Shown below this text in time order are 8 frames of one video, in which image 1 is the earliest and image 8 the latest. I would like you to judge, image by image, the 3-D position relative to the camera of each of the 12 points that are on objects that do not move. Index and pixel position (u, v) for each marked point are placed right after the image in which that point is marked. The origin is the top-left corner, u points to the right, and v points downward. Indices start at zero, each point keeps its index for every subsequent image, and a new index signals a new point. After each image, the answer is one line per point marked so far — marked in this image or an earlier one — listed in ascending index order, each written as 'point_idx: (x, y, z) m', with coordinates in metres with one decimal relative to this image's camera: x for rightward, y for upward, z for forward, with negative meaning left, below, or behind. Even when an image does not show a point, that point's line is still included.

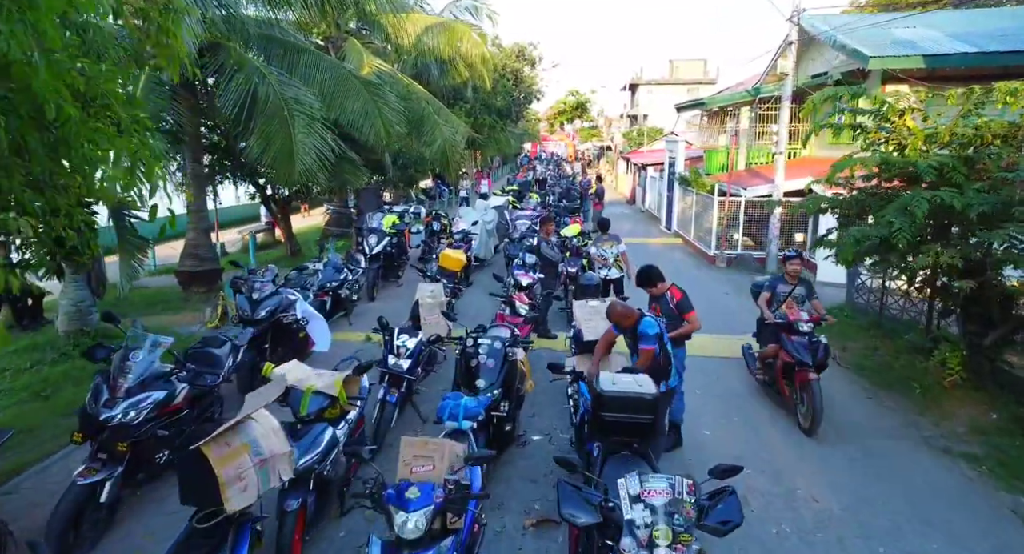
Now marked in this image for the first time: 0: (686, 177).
0: (+4.5, +2.6, +17.0) m
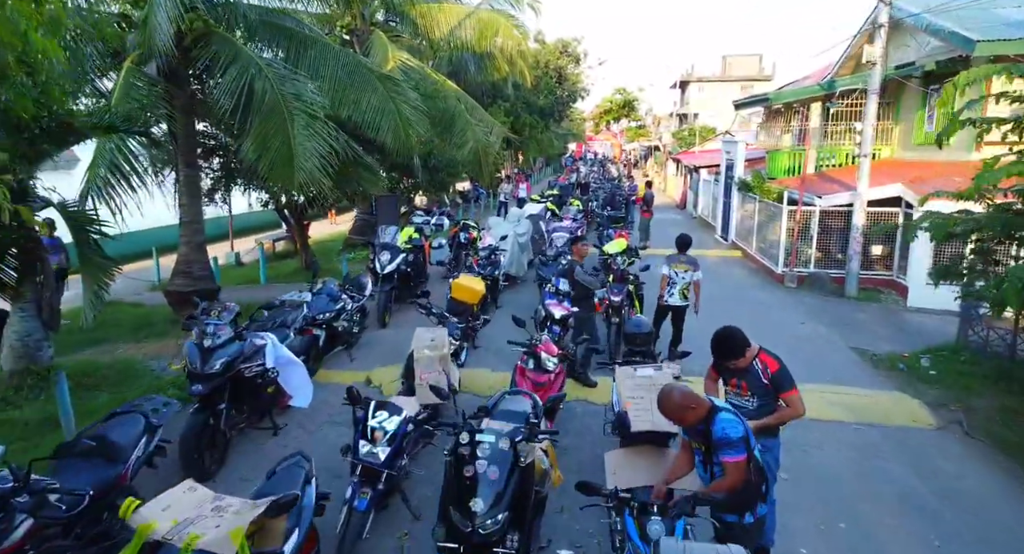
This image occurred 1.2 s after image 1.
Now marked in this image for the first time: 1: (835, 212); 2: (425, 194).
0: (+5.4, +2.2, +15.2) m
1: (+5.5, +1.1, +11.3) m
2: (-2.5, +2.4, +19.3) m
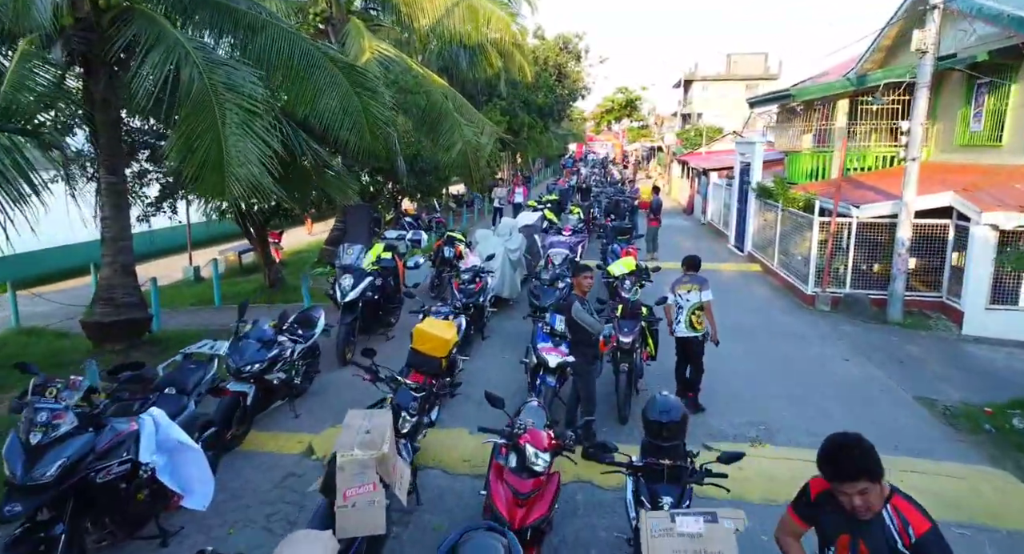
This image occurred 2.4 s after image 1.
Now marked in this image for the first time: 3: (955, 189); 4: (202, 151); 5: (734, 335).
0: (+5.3, +1.9, +13.7) m
1: (+5.4, +0.8, +9.8) m
2: (-2.7, +2.1, +17.8) m
3: (+6.3, +1.3, +9.4) m
4: (-2.9, +1.2, +6.2) m
5: (+3.1, -0.8, +9.0) m
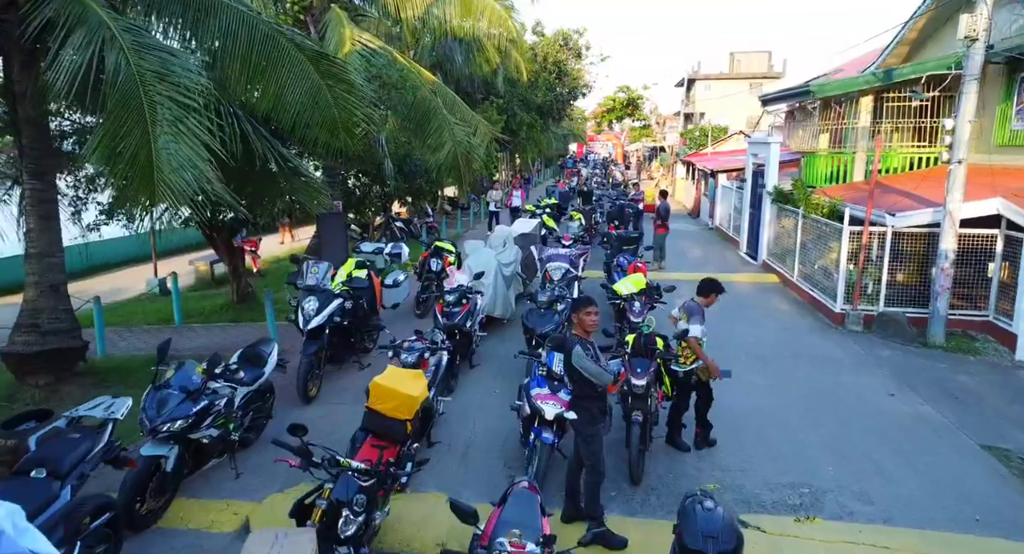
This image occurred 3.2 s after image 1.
0: (+5.2, +1.7, +12.6) m
1: (+5.3, +0.6, +8.7) m
2: (-2.7, +1.9, +16.8) m
3: (+6.3, +1.0, +8.3) m
4: (-3.0, +1.0, +5.1) m
5: (+3.0, -1.0, +7.9) m
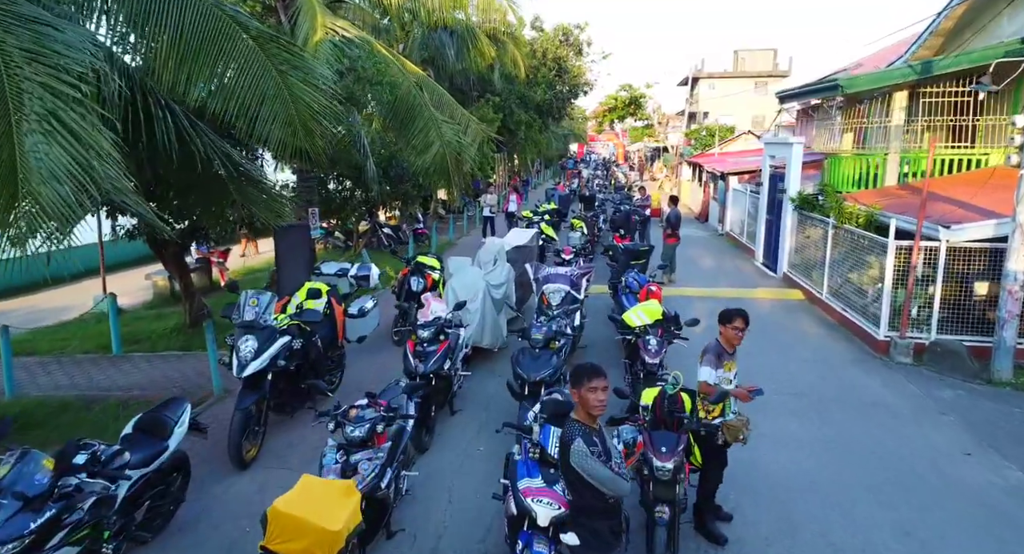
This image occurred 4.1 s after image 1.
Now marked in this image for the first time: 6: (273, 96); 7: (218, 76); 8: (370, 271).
0: (+5.1, +1.4, +11.4) m
1: (+5.2, +0.3, +7.5) m
2: (-2.8, +1.6, +15.5) m
3: (+6.2, +0.8, +7.1) m
4: (-3.1, +0.7, +3.9) m
5: (+2.9, -1.3, +6.7) m
6: (-2.0, +1.6, +5.6) m
7: (-2.5, +1.7, +5.5) m
8: (-1.4, +0.1, +6.5) m
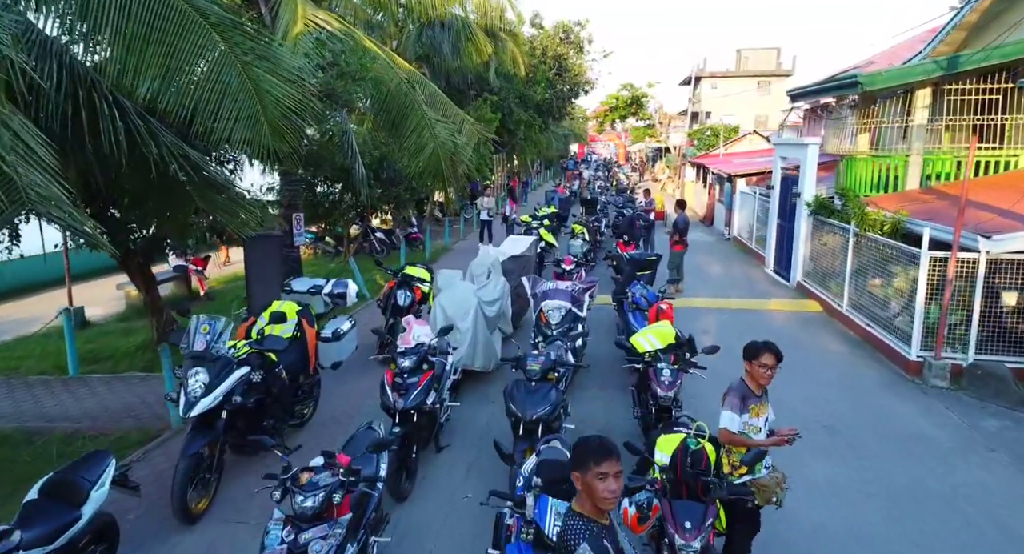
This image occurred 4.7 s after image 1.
0: (+5.1, +1.2, +10.7) m
1: (+5.2, +0.1, +6.8) m
2: (-2.9, +1.5, +14.8) m
3: (+6.1, +0.6, +6.4) m
4: (-3.2, +0.6, +3.2) m
5: (+2.8, -1.4, +6.0) m
6: (-2.1, +1.4, +4.9) m
7: (-2.5, +1.5, +4.8) m
8: (-1.5, -0.1, +5.8) m
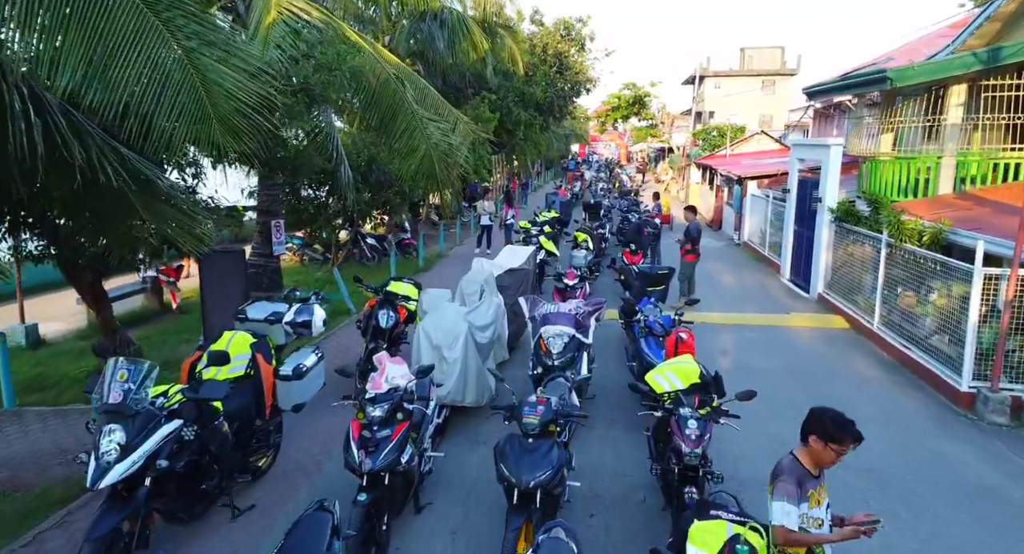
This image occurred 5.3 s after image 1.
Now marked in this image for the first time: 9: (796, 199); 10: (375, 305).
0: (+5.0, +1.0, +9.8) m
1: (+5.1, 0.0, +5.9) m
2: (-2.9, +1.3, +13.9) m
3: (+6.1, +0.4, +5.5) m
4: (-3.2, +0.4, +2.3) m
5: (+2.8, -1.6, +5.1) m
6: (-2.1, +1.2, +4.1) m
7: (-2.6, +1.3, +3.9) m
8: (-1.5, -0.3, +4.9) m
9: (+5.3, +1.5, +12.3) m
10: (-1.4, -0.3, +6.9) m
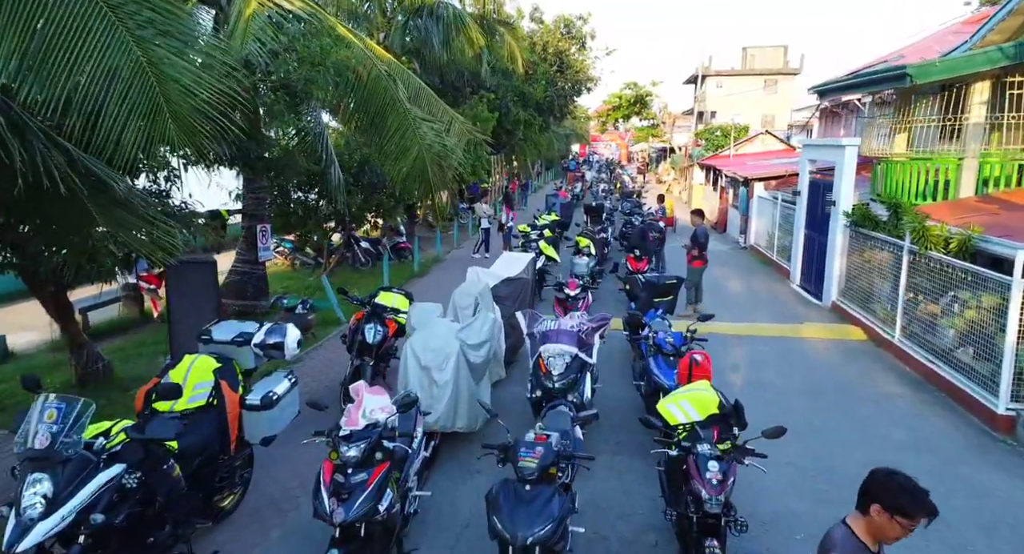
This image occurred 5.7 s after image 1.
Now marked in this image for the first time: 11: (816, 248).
0: (+5.0, +0.9, +9.3) m
1: (+5.1, -0.2, +5.4) m
2: (-3.0, +1.2, +13.4) m
3: (+6.0, +0.3, +5.0) m
4: (-3.2, +0.3, +1.8) m
5: (+2.7, -1.7, +4.6) m
6: (-2.2, +1.1, +3.5) m
7: (-2.6, +1.2, +3.4) m
8: (-1.5, -0.4, +4.4) m
9: (+5.3, +1.4, +11.8) m
10: (-1.4, -0.4, +6.4) m
11: (+5.2, +0.5, +11.2) m
